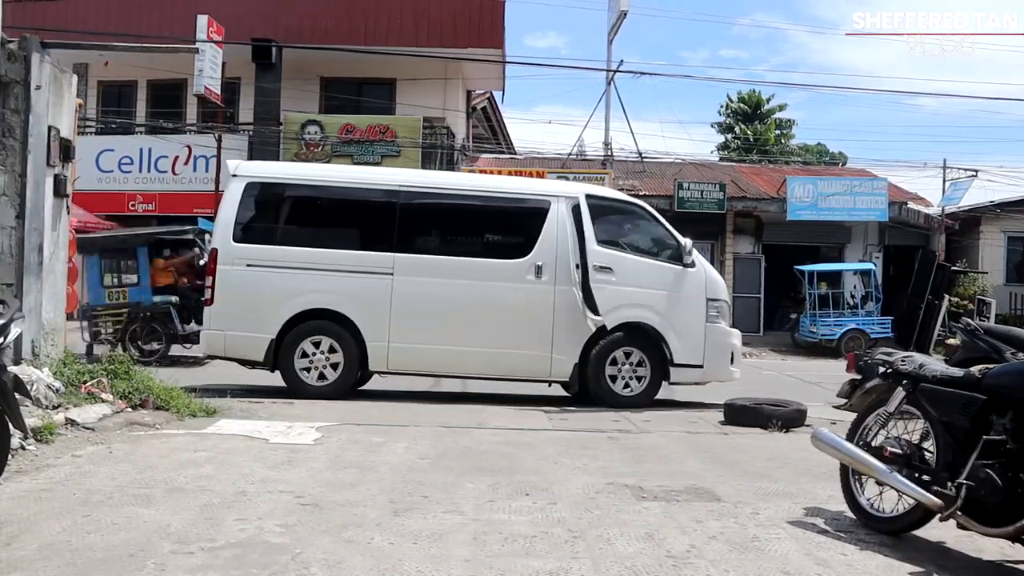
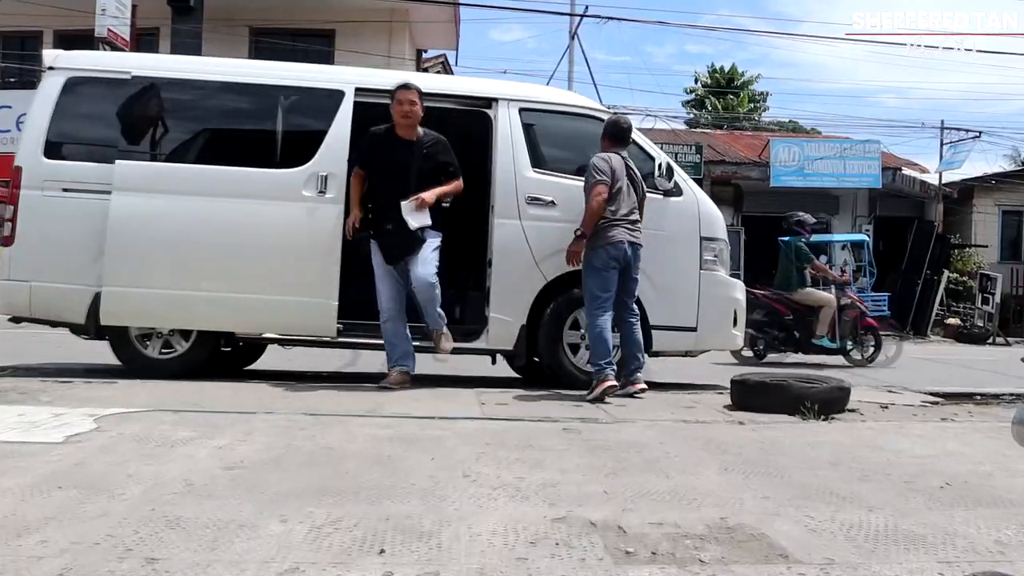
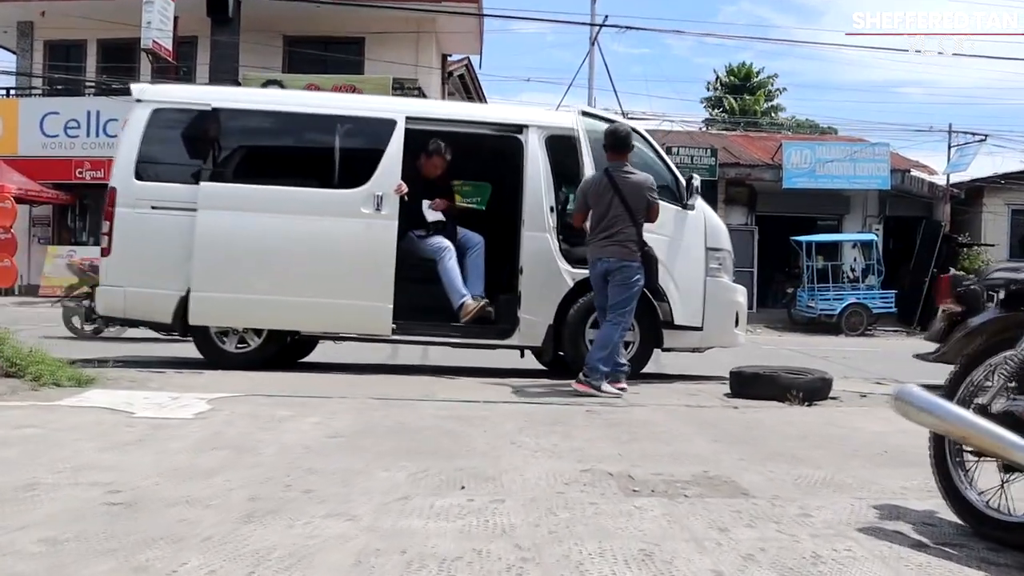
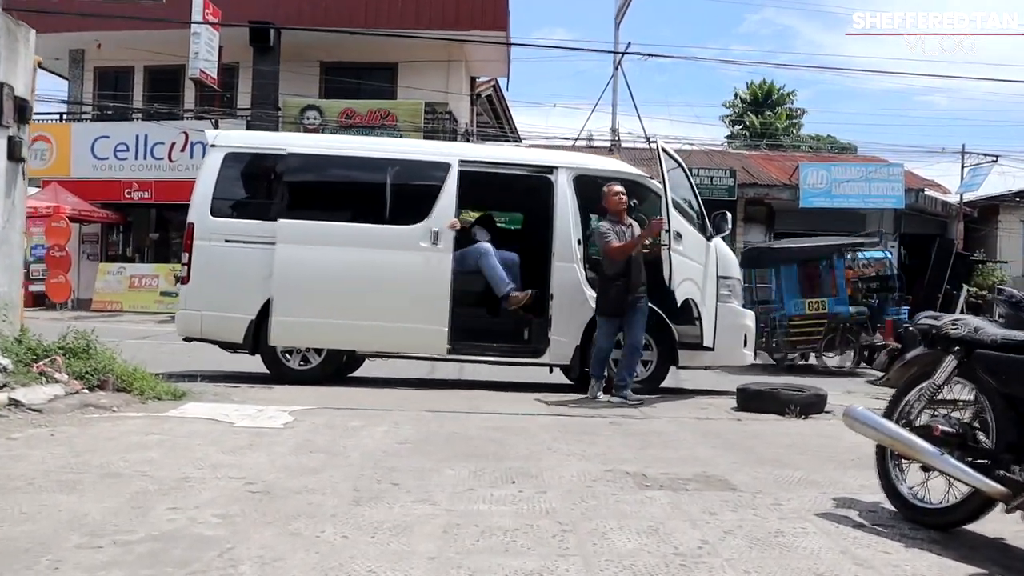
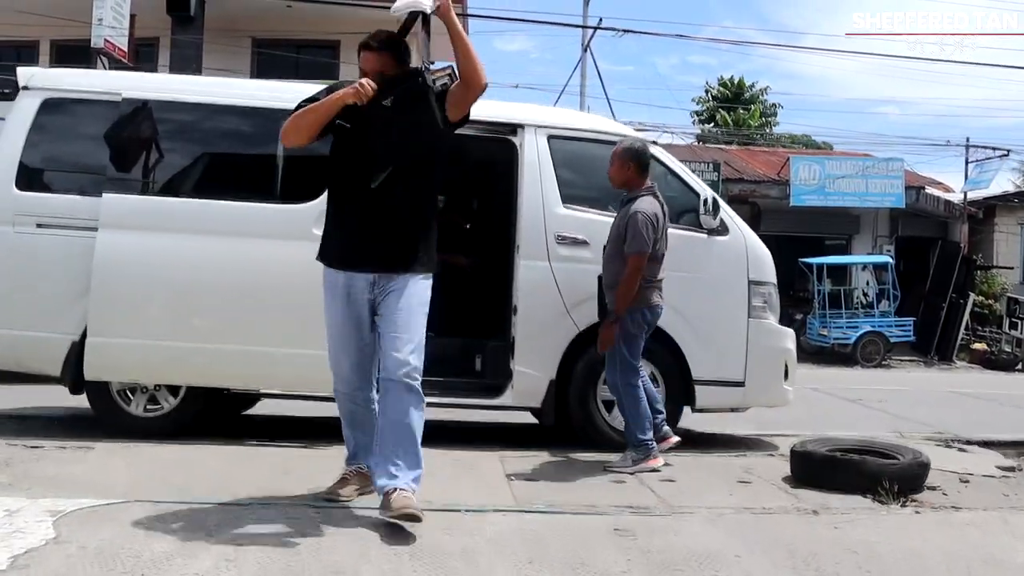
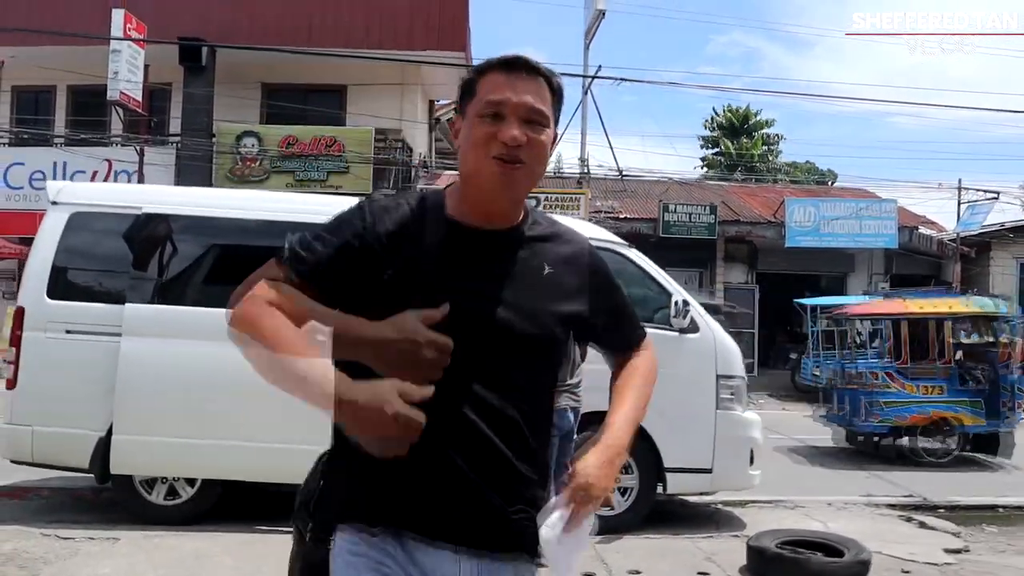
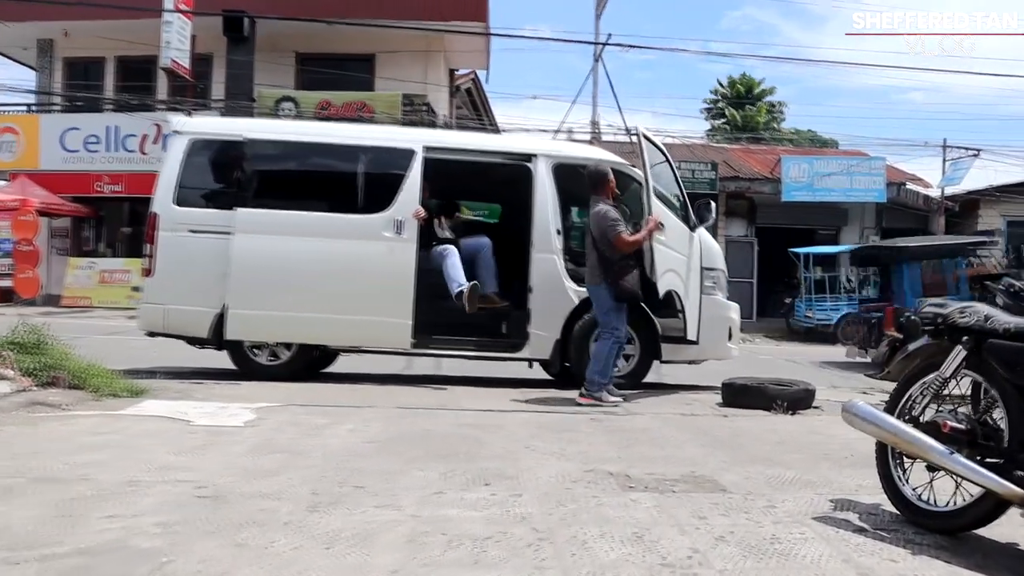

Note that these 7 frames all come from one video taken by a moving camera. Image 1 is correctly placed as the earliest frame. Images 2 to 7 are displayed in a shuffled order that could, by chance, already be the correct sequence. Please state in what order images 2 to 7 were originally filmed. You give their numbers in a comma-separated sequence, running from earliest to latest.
4, 7, 3, 2, 5, 6
